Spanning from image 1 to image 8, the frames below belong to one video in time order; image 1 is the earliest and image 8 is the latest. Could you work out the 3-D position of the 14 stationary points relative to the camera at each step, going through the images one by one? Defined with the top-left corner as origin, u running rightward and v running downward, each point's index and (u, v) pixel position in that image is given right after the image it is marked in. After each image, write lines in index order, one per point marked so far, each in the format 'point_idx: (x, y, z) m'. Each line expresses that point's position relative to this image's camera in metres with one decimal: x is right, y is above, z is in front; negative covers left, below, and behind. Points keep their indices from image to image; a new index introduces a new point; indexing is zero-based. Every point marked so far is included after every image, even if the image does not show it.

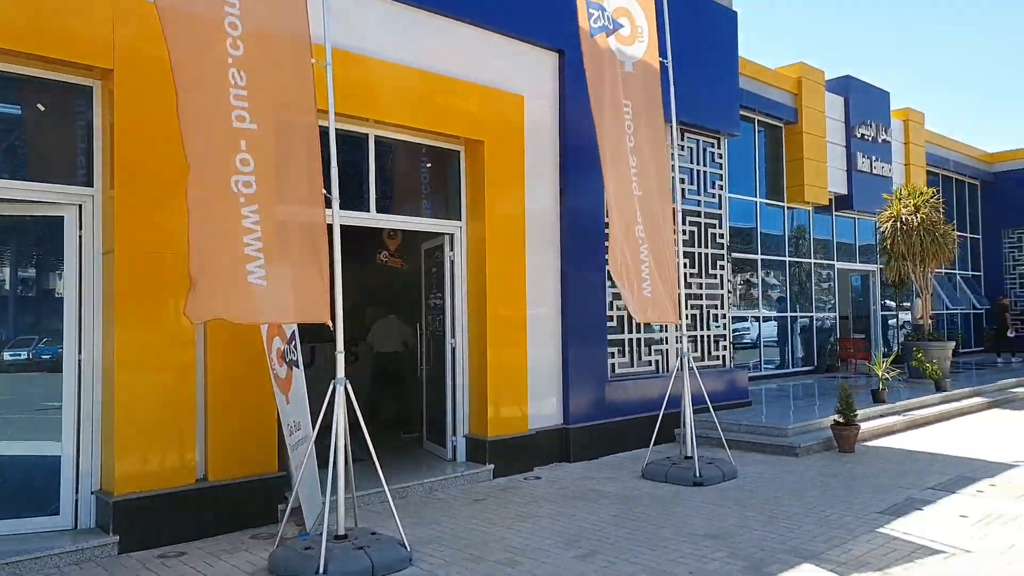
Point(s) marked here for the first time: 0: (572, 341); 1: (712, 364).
0: (+0.7, -0.6, +8.7) m
1: (+2.9, -1.1, +10.9) m
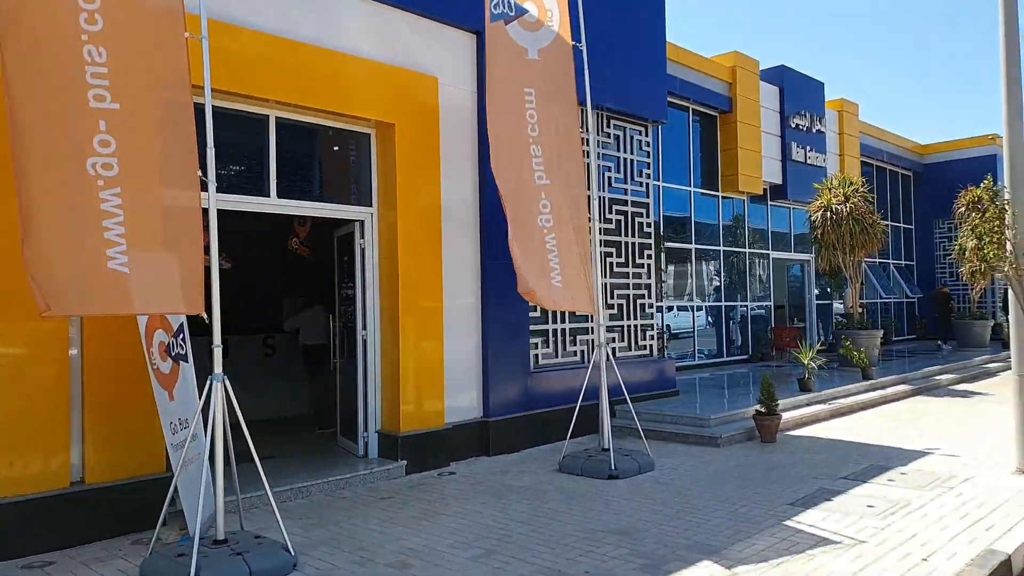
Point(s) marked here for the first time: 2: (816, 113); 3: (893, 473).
0: (-0.2, -0.5, +8.5) m
1: (+1.8, -0.9, +10.8) m
2: (+7.3, +4.2, +18.4) m
3: (+3.5, -1.7, +7.1) m
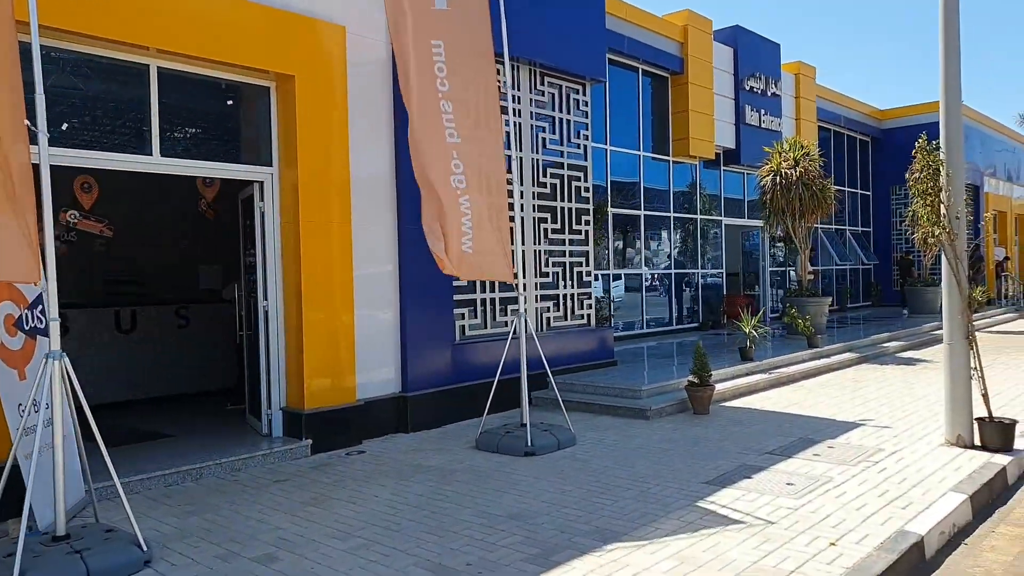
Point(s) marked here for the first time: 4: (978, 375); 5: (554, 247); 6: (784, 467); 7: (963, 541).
0: (-1.1, -0.1, +8.0) m
1: (+0.9, -0.5, +10.4) m
2: (+6.1, +5.0, +18.0) m
3: (+2.7, -1.4, +6.8) m
4: (+4.1, -0.8, +6.7) m
5: (+0.6, +0.5, +10.0) m
6: (+2.2, -1.4, +6.2) m
7: (+2.9, -1.6, +5.0) m
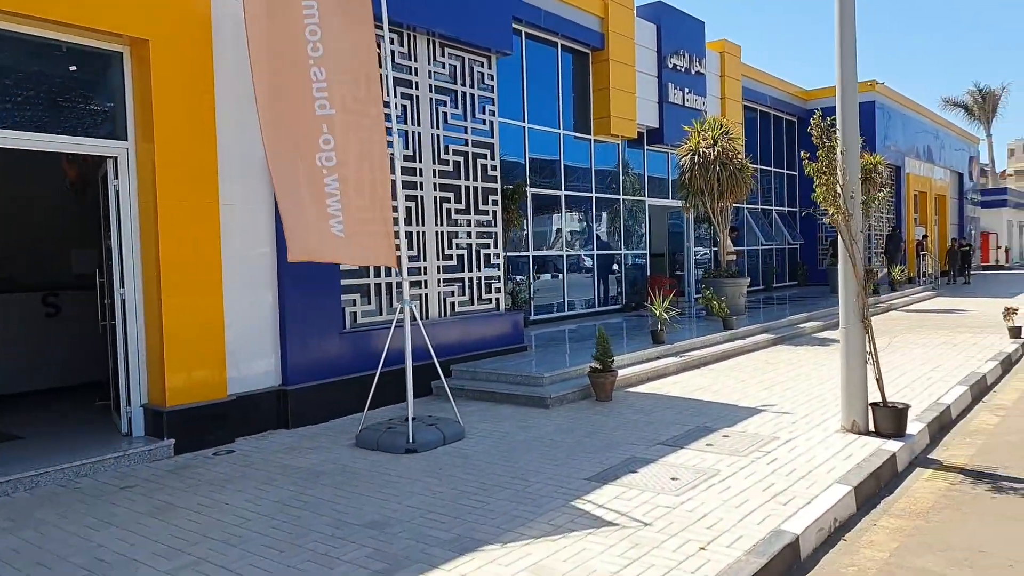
0: (-2.2, 0.0, +7.5) m
1: (-0.4, -0.3, +10.0) m
2: (+4.3, +5.4, +17.8) m
3: (+1.7, -1.3, +6.5) m
4: (+3.1, -0.6, +6.5) m
5: (-0.7, +0.8, +9.6) m
6: (+1.2, -1.3, +5.9) m
7: (+2.1, -1.5, +4.7) m
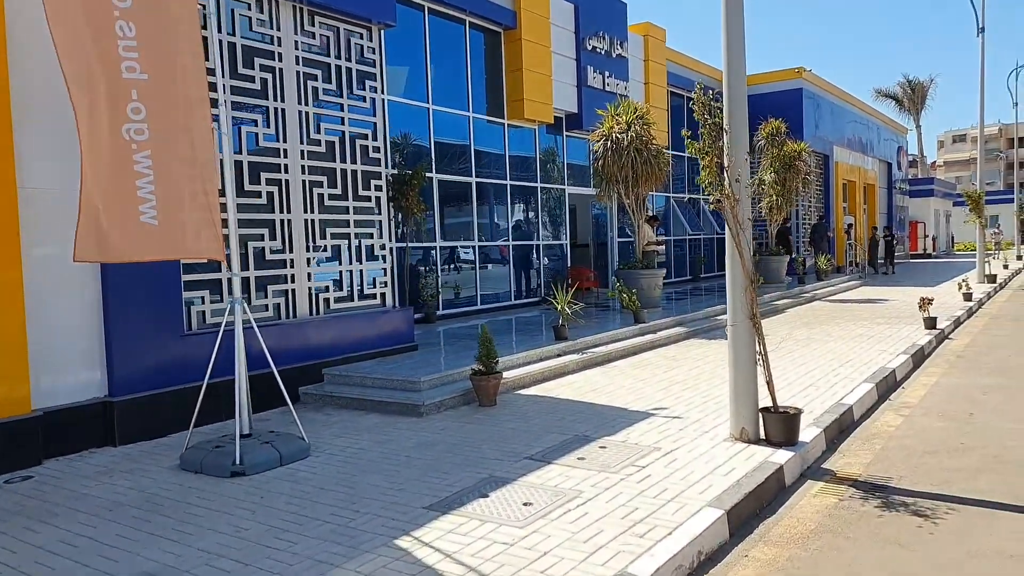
0: (-3.4, 0.0, +6.5) m
1: (-1.7, -0.2, +9.2) m
2: (+2.3, +5.6, +17.1) m
3: (+0.6, -1.2, +5.8) m
4: (+1.9, -0.6, +5.9) m
5: (-2.0, +0.8, +8.7) m
6: (+0.1, -1.3, +5.2) m
7: (+1.0, -1.5, +4.1) m
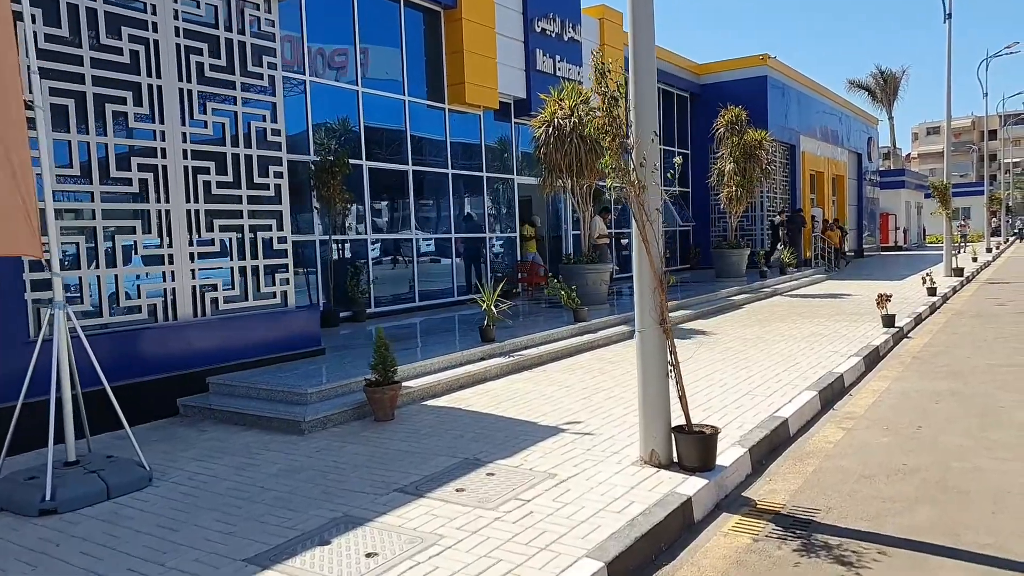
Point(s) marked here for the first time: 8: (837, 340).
0: (-4.2, 0.0, +5.6) m
1: (-2.6, -0.2, +8.3) m
2: (+1.2, +5.8, +16.3) m
3: (-0.2, -1.2, +5.0) m
4: (+1.1, -0.6, +5.1) m
5: (-2.9, +0.8, +7.8) m
6: (-0.7, -1.3, +4.3) m
7: (+0.2, -1.5, +3.3) m
8: (+4.5, -0.7, +10.5) m
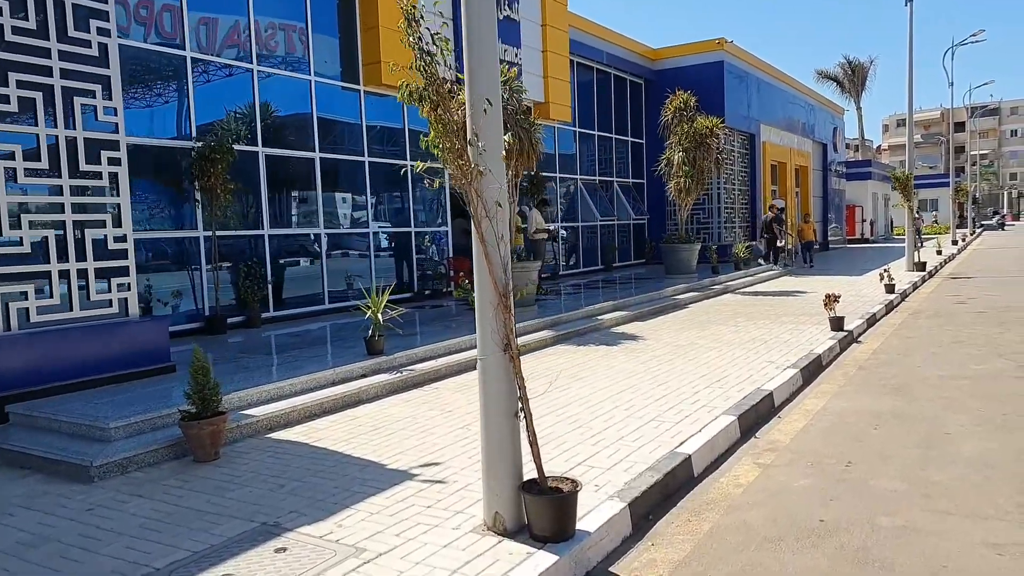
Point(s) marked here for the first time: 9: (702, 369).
0: (-5.2, -0.1, +4.2) m
1: (-3.8, -0.2, +7.0) m
2: (-0.2, +5.8, +15.1) m
3: (-1.3, -1.3, +3.8) m
4: (+0.1, -0.7, +4.0) m
5: (-4.0, +0.8, +6.5) m
6: (-1.7, -1.4, +3.1) m
7: (-0.7, -1.7, +2.1) m
8: (+3.3, -0.7, +9.4) m
9: (+2.0, -0.9, +8.2) m
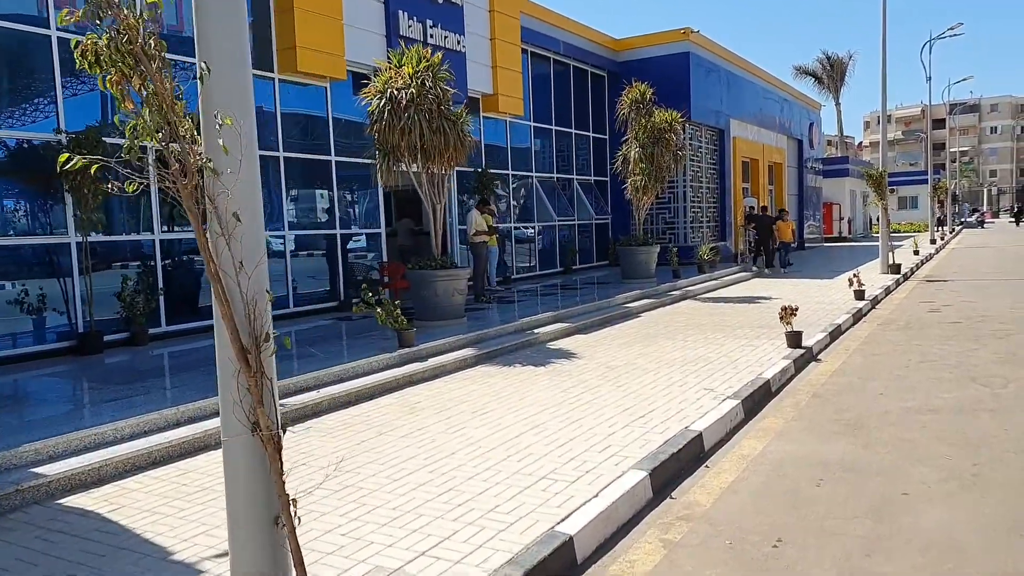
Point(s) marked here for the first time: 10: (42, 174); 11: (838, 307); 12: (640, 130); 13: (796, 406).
0: (-6.1, -0.3, +2.9) m
1: (-4.7, -0.4, +5.7) m
2: (-1.3, +5.7, +13.8) m
3: (-2.1, -1.5, +2.6) m
4: (-0.8, -0.8, +2.8) m
5: (-5.0, +0.6, +5.2) m
6: (-2.5, -1.6, +1.9) m
7: (-1.6, -1.8, +0.9) m
8: (+2.3, -0.9, +8.3) m
9: (+1.1, -1.0, +7.0) m
10: (-5.5, +1.3, +9.0) m
11: (+5.6, -0.3, +13.2) m
12: (+2.6, +3.2, +15.4) m
13: (+2.7, -1.1, +7.1) m
